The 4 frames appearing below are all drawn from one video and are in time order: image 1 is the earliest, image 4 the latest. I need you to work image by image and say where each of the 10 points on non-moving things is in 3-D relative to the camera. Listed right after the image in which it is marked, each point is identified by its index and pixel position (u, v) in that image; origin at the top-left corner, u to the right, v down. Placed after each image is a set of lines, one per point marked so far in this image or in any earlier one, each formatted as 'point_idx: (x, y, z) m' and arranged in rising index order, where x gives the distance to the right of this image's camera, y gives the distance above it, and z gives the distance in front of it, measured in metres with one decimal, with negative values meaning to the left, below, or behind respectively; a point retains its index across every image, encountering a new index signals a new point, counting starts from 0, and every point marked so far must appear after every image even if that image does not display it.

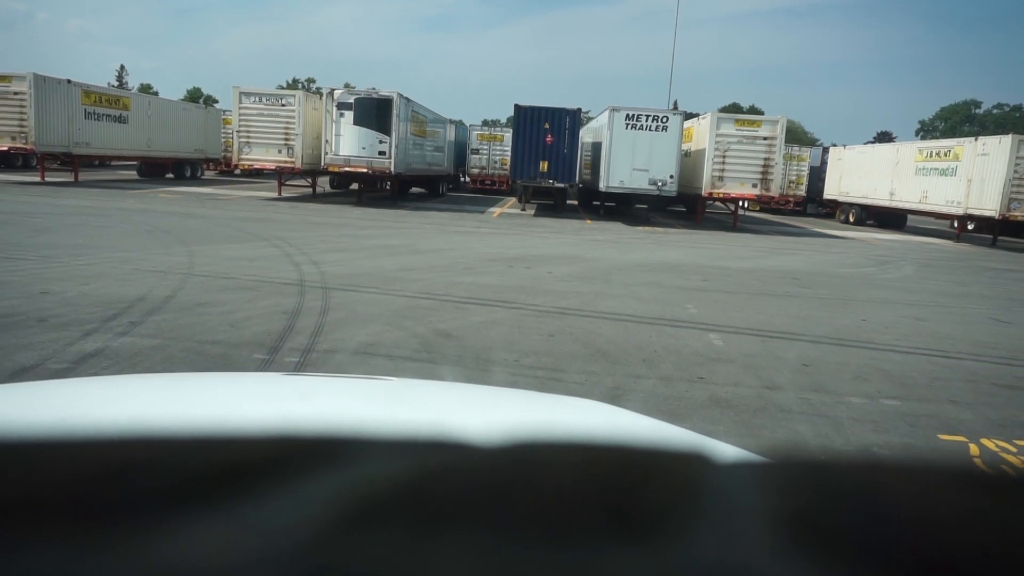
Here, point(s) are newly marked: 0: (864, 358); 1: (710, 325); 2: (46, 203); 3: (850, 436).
0: (+3.7, -0.7, +7.9) m
1: (+2.3, -0.4, +8.9) m
2: (-11.3, +2.1, +19.0) m
3: (+2.5, -1.1, +5.6) m
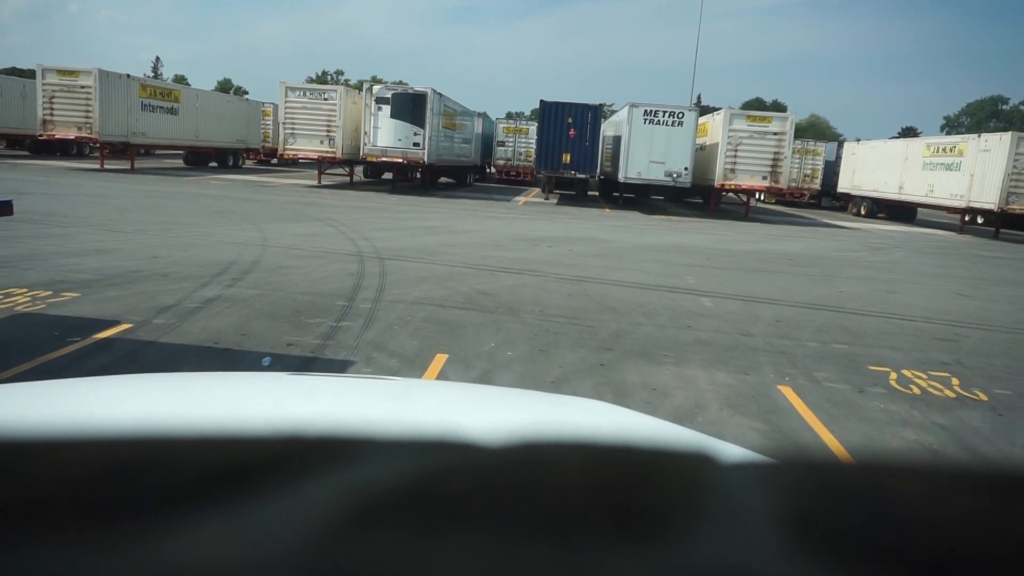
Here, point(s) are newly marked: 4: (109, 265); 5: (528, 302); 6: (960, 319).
0: (+4.0, -0.4, +9.6) m
1: (+2.7, -0.1, +10.5) m
2: (-10.6, +2.8, +21.0) m
3: (+2.7, -0.7, +7.3) m
4: (-5.0, +0.3, +9.5) m
5: (+0.2, -0.2, +9.2) m
6: (+6.0, -0.4, +10.1) m
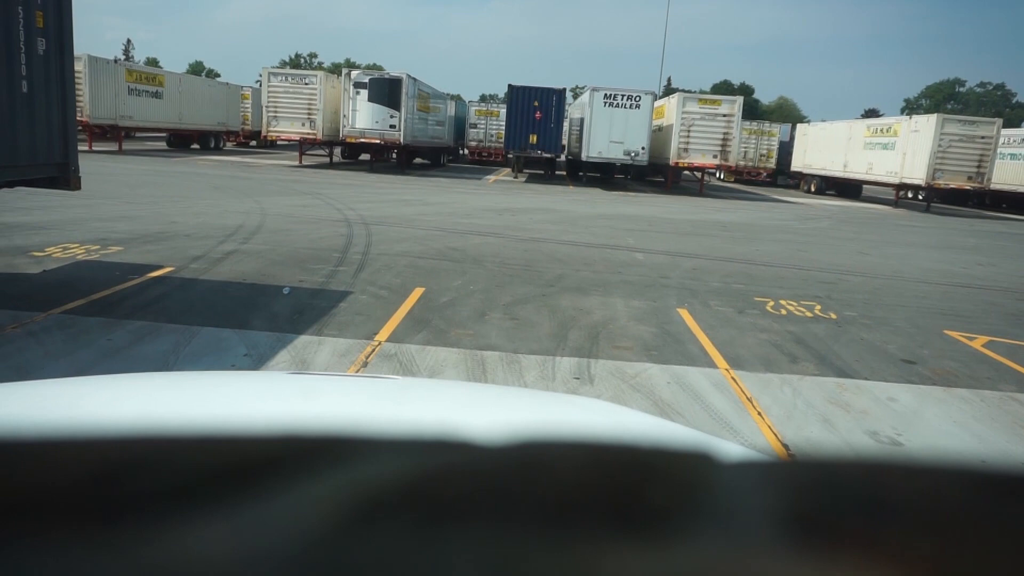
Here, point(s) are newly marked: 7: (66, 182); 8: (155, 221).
0: (+3.5, +0.3, +11.6) m
1: (+2.1, +0.6, +12.6) m
2: (-11.5, +3.6, +22.6) m
3: (+2.3, -0.1, +9.3) m
4: (-5.5, +0.9, +11.3) m
5: (-0.3, +0.5, +11.1) m
6: (+5.4, +0.3, +12.3) m
7: (-5.6, +1.4, +9.8) m
8: (-5.7, +1.1, +12.1) m
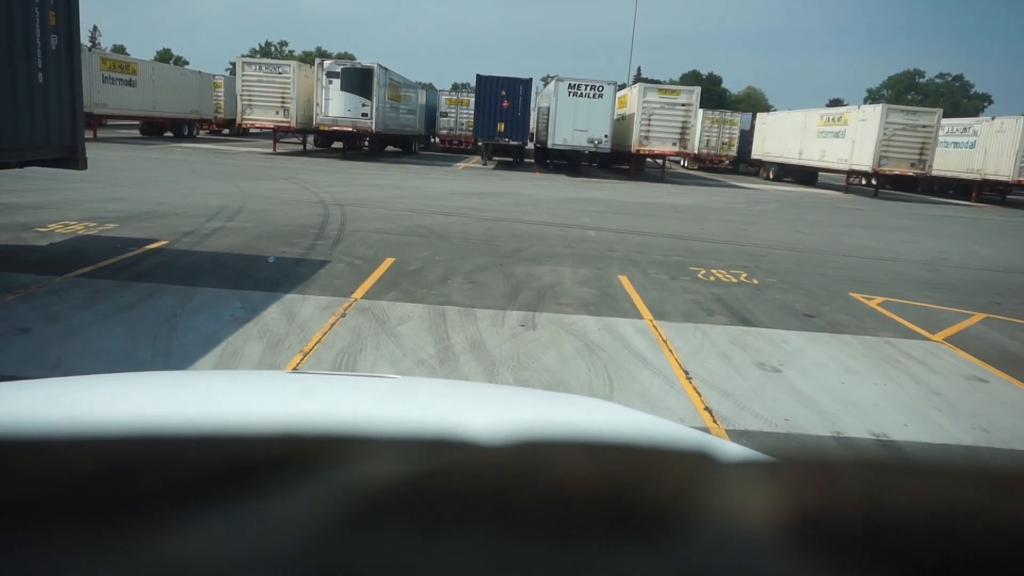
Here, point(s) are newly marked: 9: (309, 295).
0: (+2.9, +0.8, +12.8) m
1: (+1.5, +1.1, +13.7) m
2: (-12.5, +4.1, +23.2) m
3: (+1.8, +0.3, +10.5) m
4: (-6.1, +1.3, +12.2) m
5: (-0.9, +0.9, +12.2) m
6: (+4.8, +0.8, +13.6) m
7: (-6.2, +1.7, +10.7) m
8: (-6.3, +1.5, +12.9) m
9: (-2.1, -0.1, +7.9) m
